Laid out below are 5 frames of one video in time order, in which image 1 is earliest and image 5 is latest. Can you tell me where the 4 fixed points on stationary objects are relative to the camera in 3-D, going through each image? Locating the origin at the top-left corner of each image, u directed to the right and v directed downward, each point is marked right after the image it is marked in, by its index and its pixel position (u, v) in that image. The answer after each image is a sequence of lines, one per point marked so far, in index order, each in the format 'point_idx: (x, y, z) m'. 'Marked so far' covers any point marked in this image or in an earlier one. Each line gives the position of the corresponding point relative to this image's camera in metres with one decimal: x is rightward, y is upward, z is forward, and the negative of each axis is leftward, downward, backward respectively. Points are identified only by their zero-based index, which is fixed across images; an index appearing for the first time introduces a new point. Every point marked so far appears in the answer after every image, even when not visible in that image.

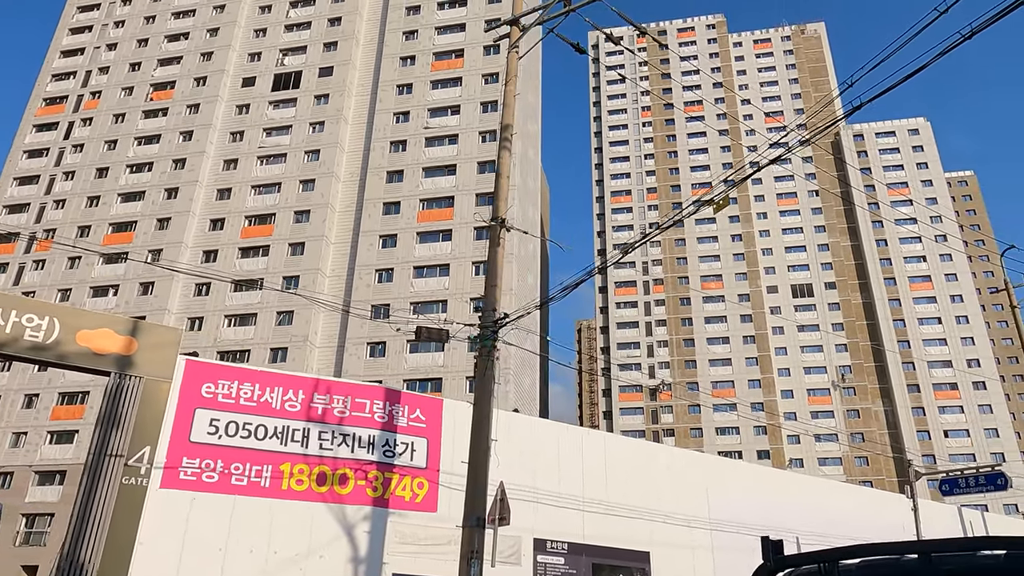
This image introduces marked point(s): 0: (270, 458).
0: (-5.2, -3.5, +15.7) m
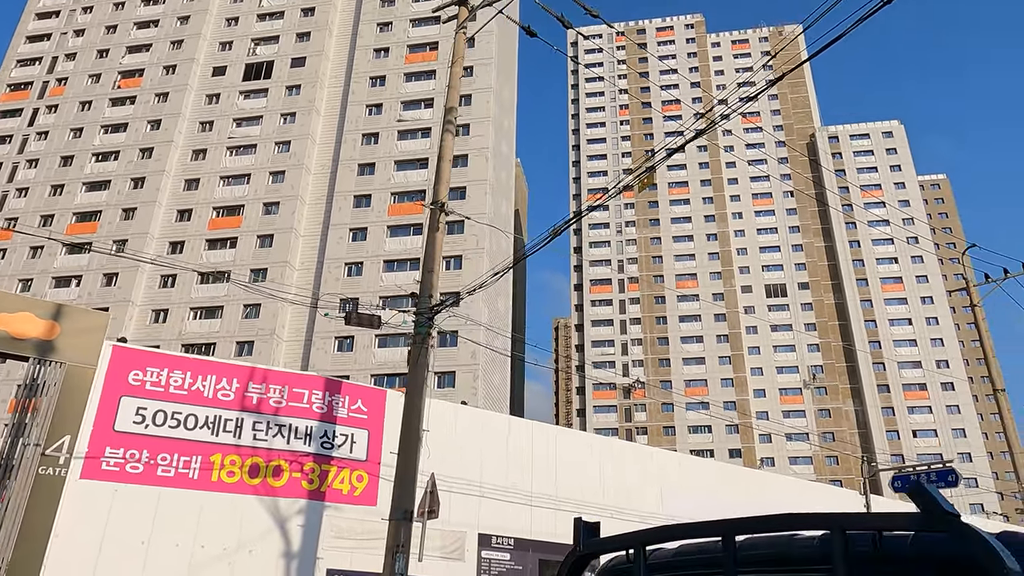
0: (-6.3, -3.2, +15.2) m
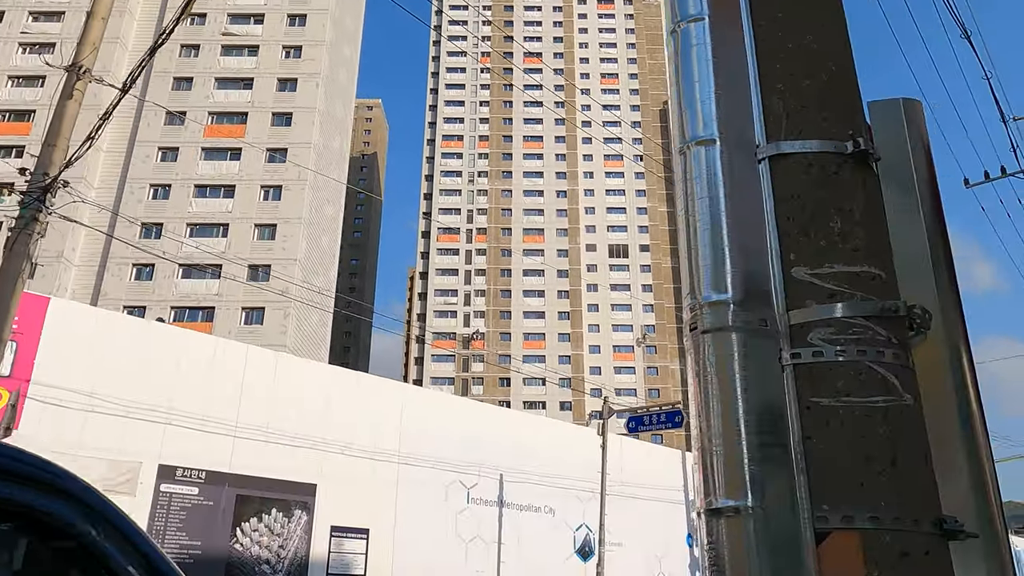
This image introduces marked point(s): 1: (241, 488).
0: (-11.8, -1.1, +12.3) m
1: (-5.3, -4.0, +15.0) m
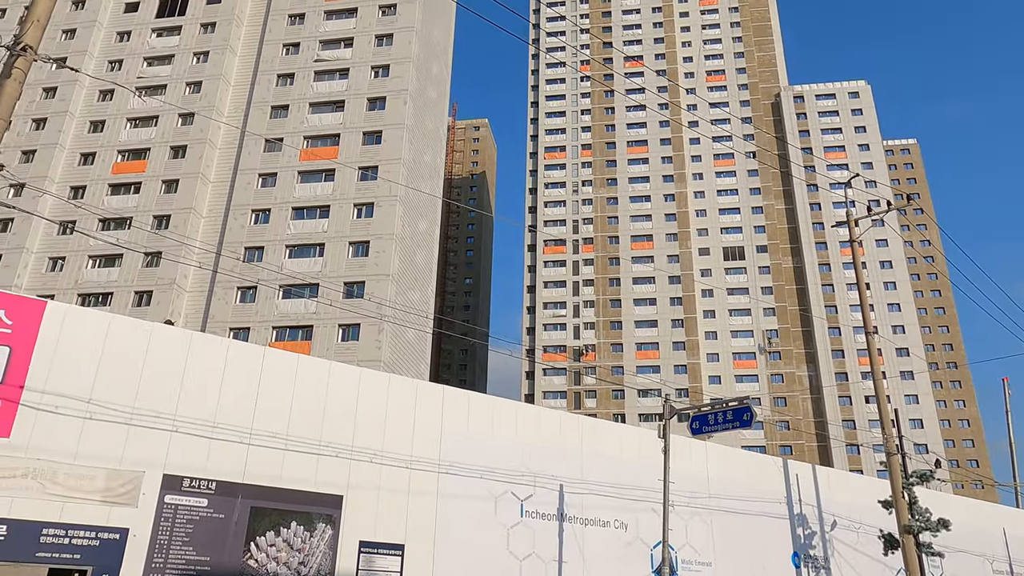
0: (-11.6, -1.3, +12.4) m
1: (-4.7, -3.9, +14.0) m
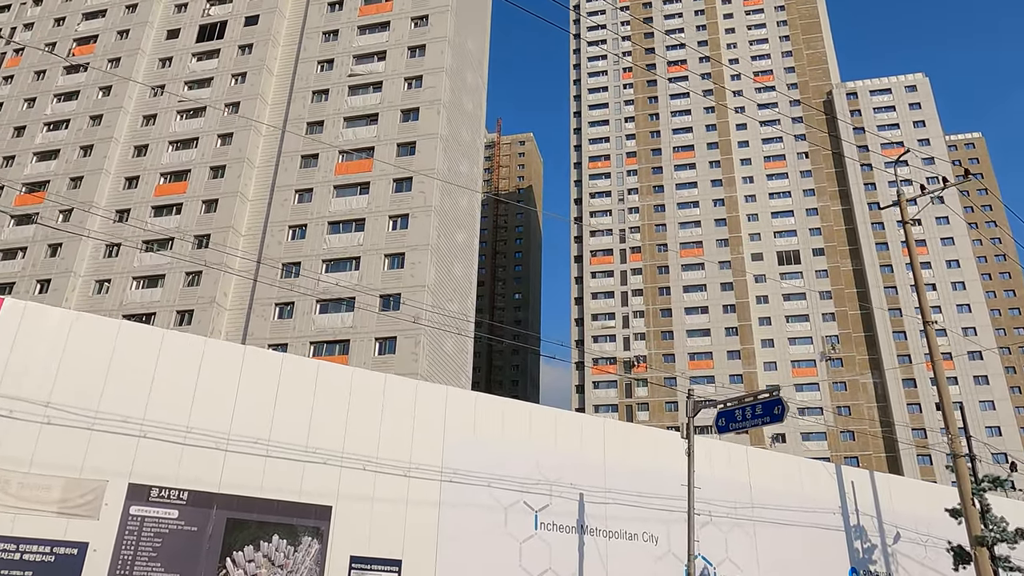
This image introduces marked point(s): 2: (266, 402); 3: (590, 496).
0: (-11.8, -1.3, +11.8) m
1: (-4.7, -3.8, +12.8) m
2: (-4.4, -2.1, +13.8) m
3: (+1.7, -4.6, +17.0) m
